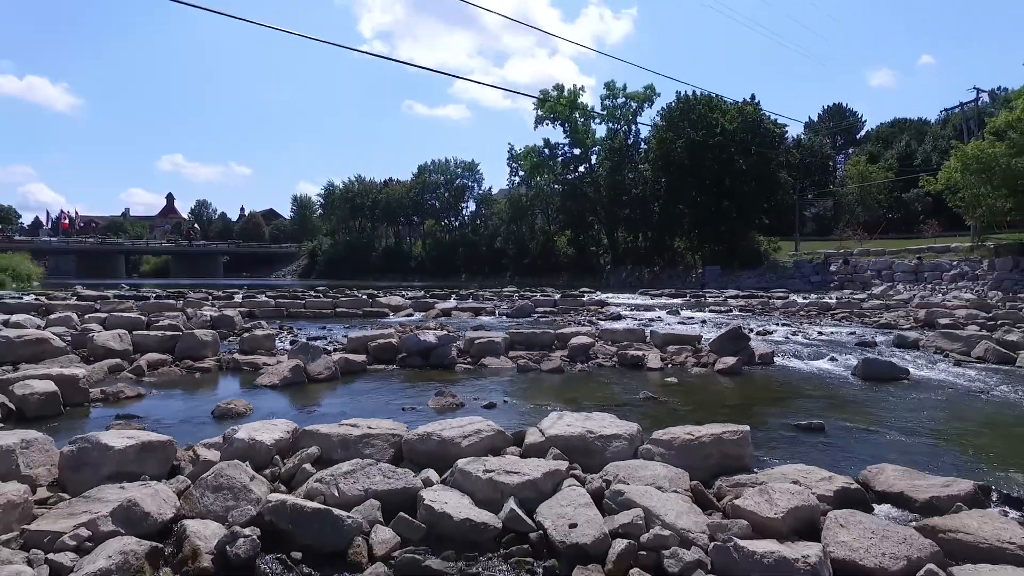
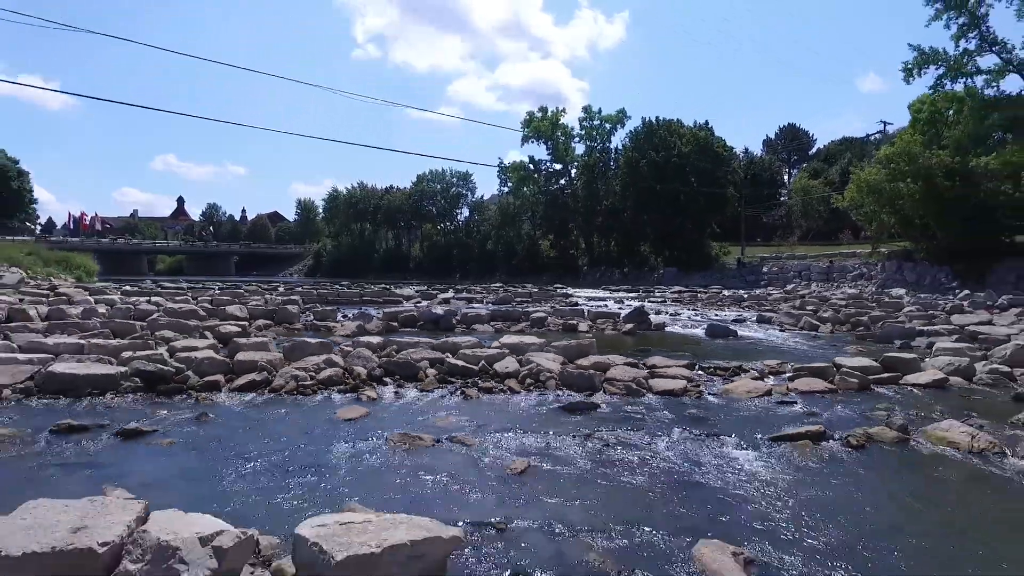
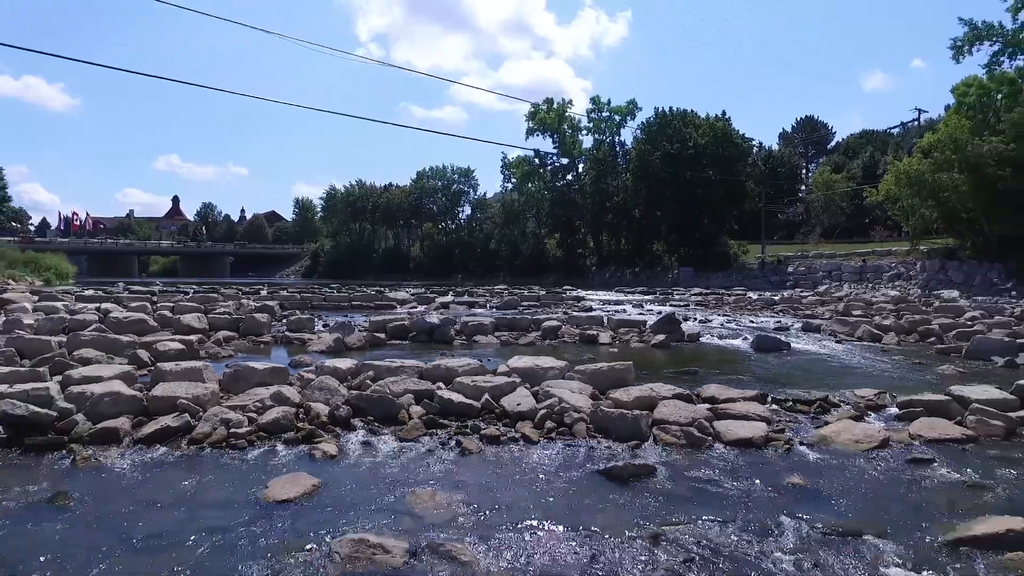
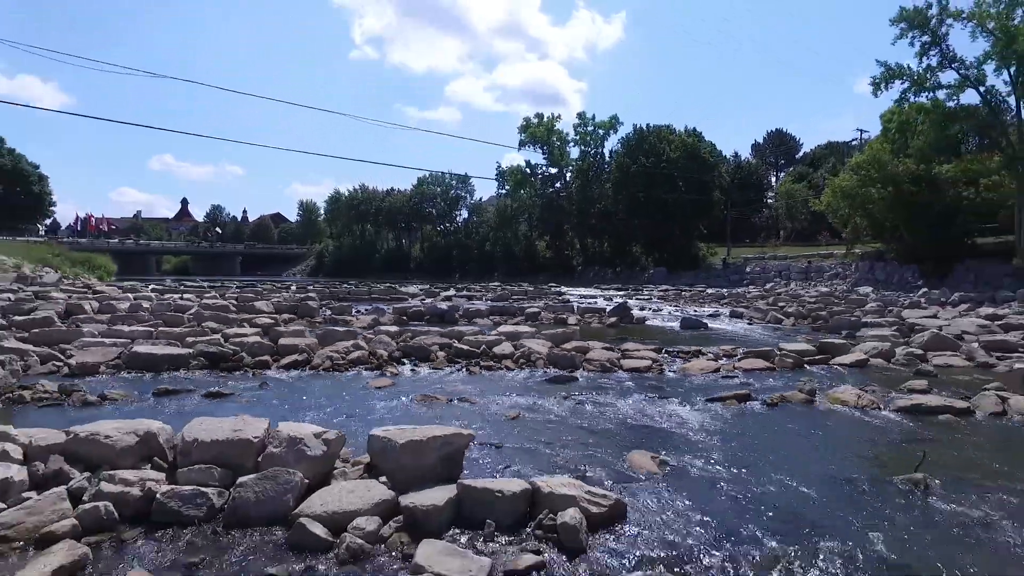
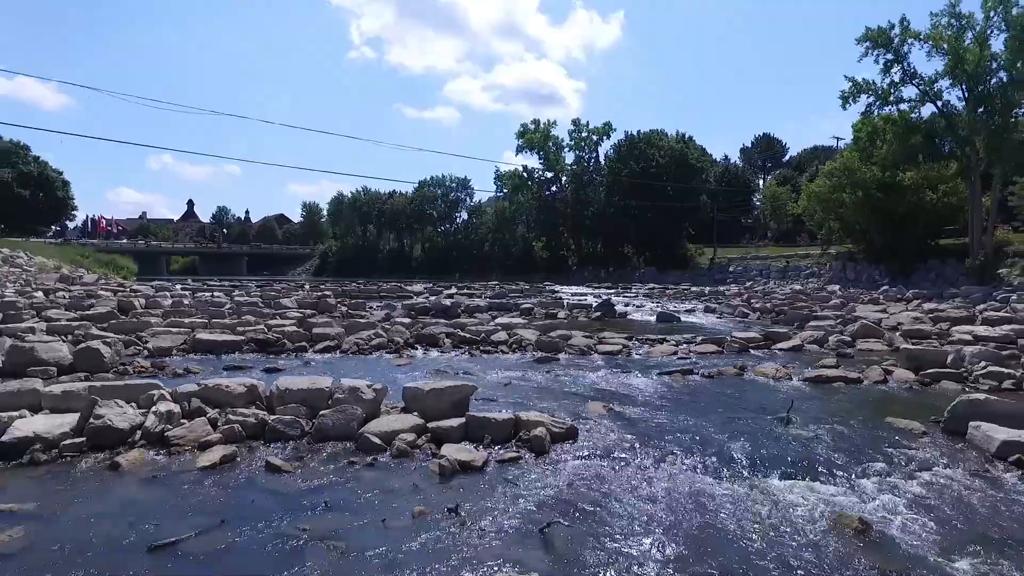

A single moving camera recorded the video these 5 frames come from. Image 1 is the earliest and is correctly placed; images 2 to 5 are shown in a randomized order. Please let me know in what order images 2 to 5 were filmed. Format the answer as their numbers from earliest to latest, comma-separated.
3, 2, 4, 5
